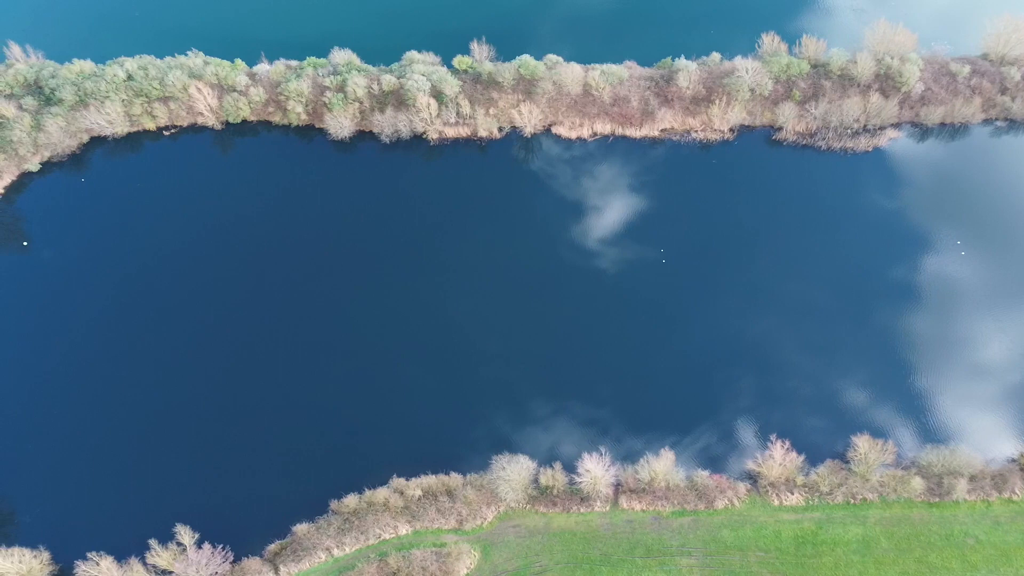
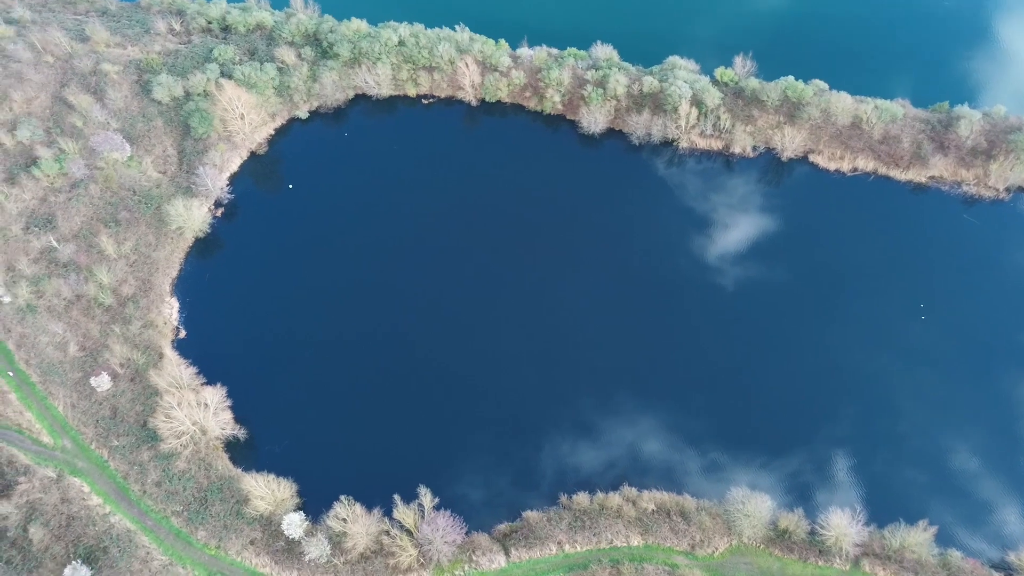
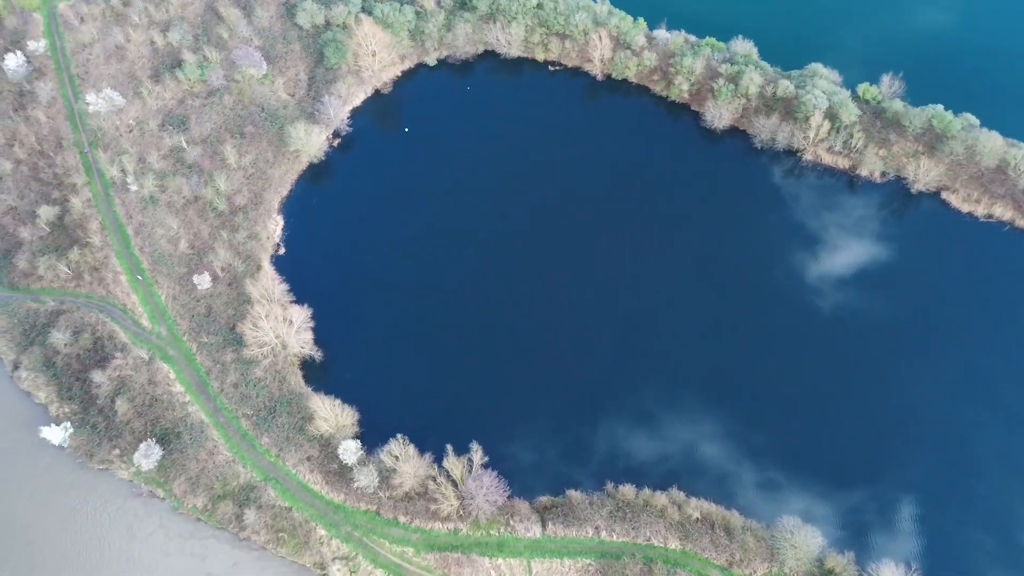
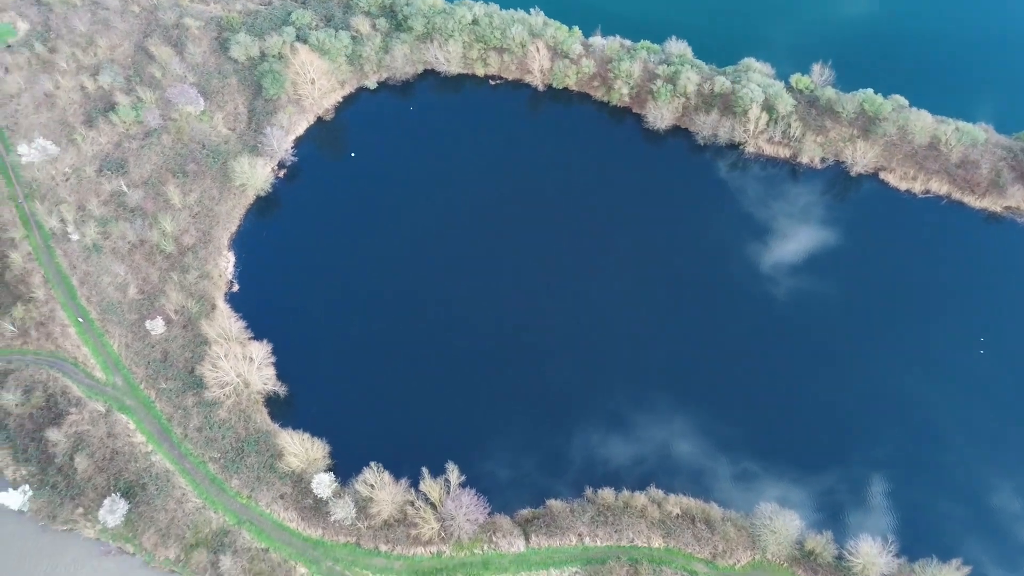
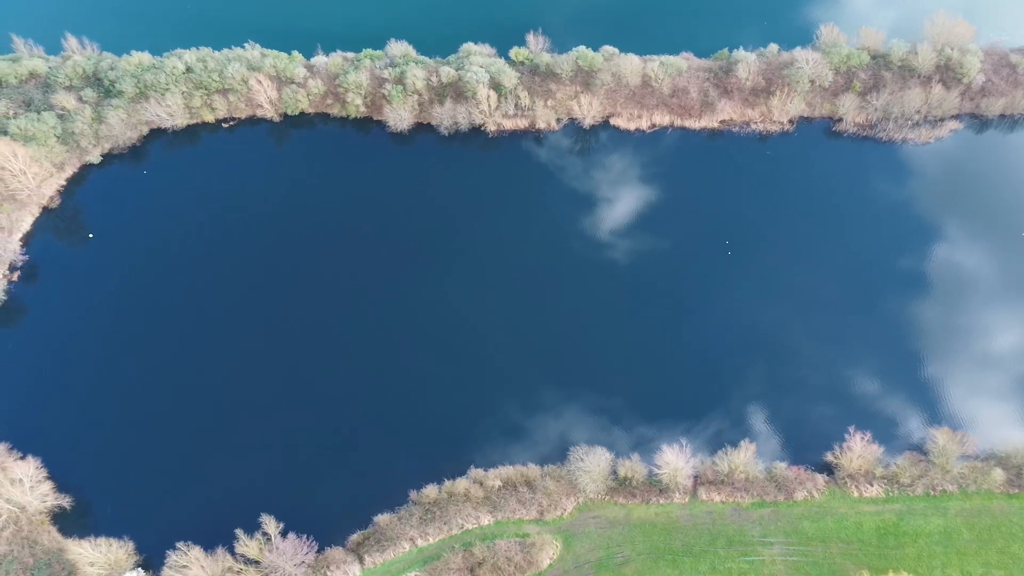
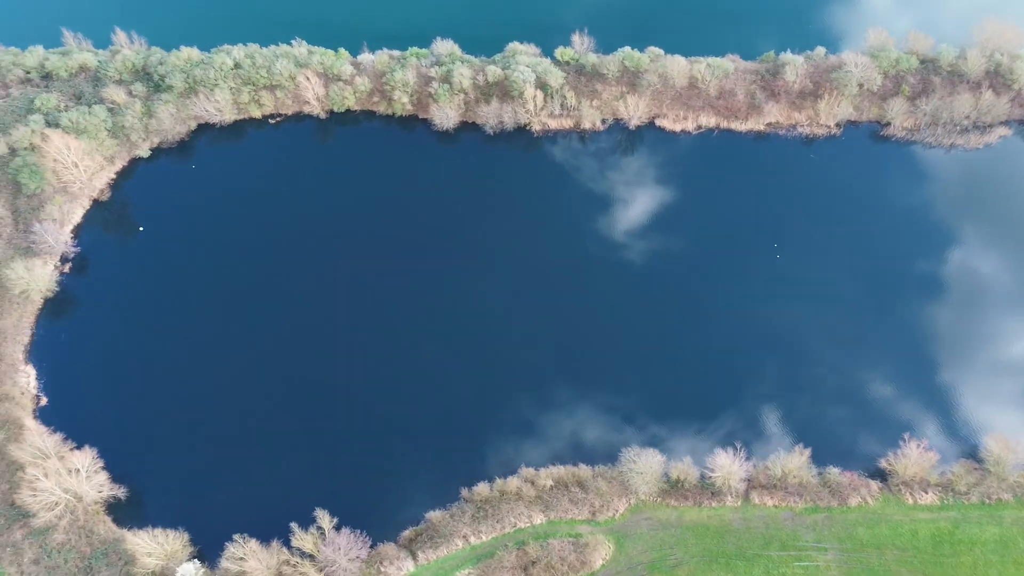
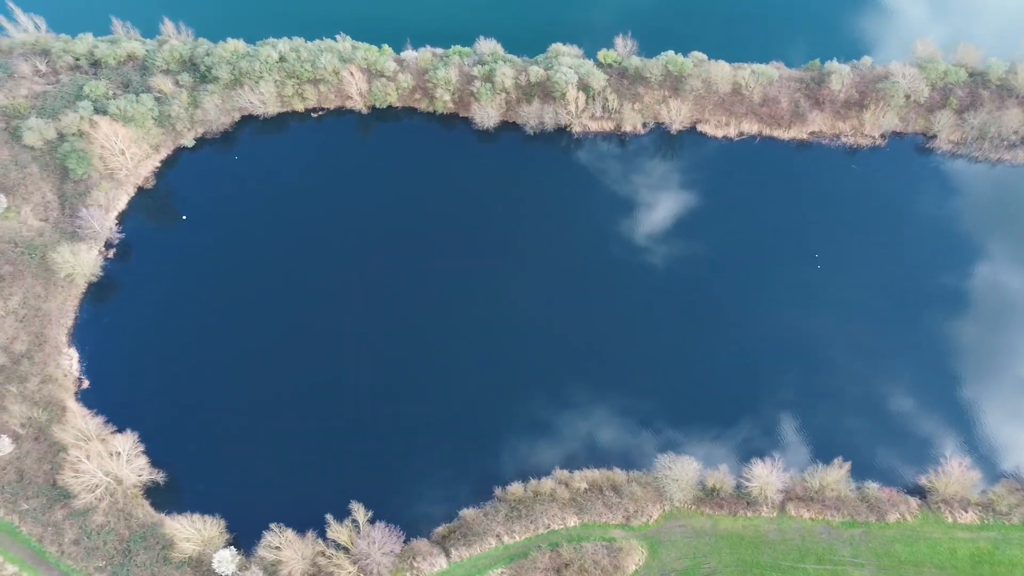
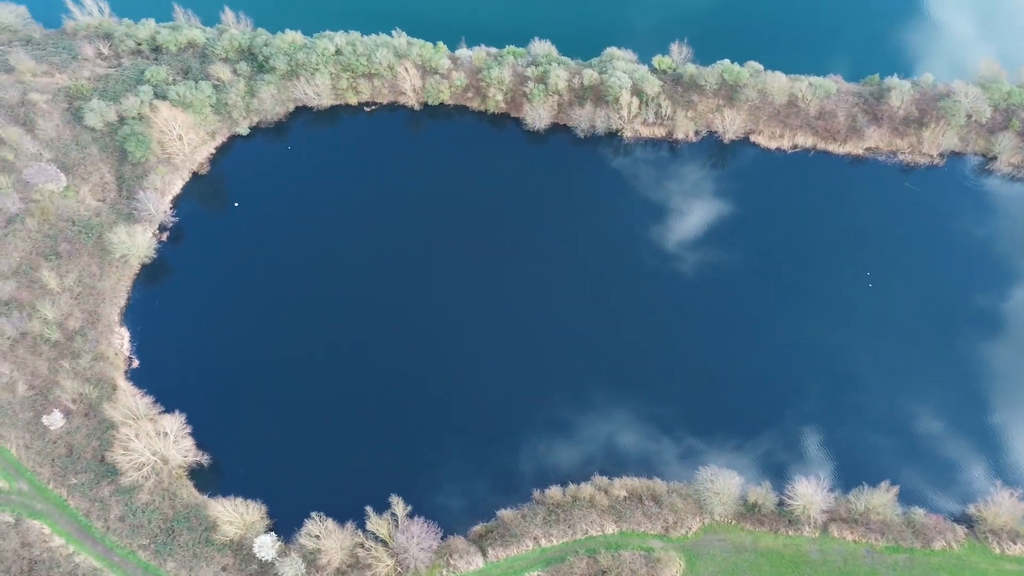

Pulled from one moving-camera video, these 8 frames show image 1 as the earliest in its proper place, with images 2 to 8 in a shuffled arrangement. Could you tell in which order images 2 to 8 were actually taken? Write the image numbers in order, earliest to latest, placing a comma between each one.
5, 6, 7, 8, 2, 4, 3
